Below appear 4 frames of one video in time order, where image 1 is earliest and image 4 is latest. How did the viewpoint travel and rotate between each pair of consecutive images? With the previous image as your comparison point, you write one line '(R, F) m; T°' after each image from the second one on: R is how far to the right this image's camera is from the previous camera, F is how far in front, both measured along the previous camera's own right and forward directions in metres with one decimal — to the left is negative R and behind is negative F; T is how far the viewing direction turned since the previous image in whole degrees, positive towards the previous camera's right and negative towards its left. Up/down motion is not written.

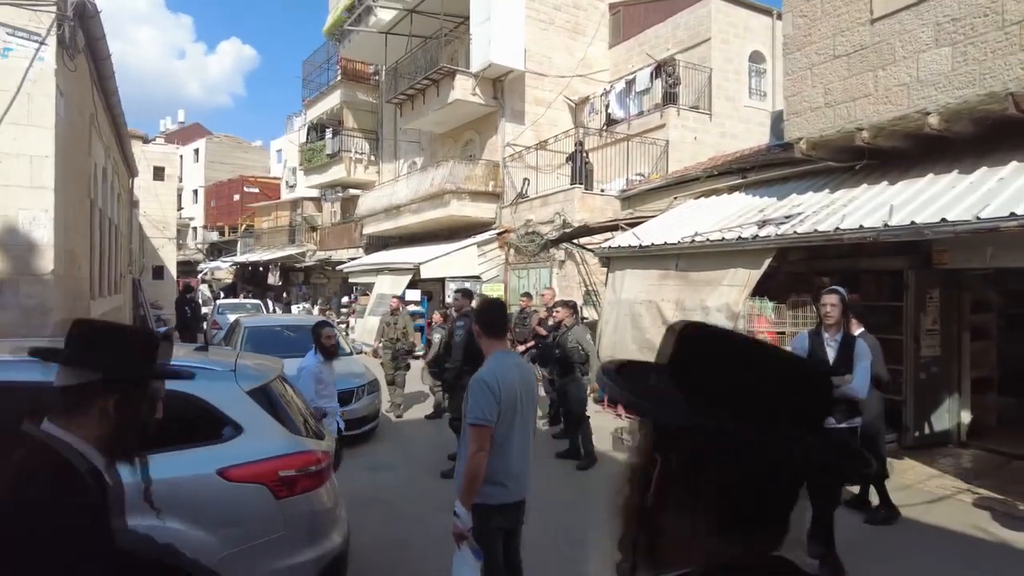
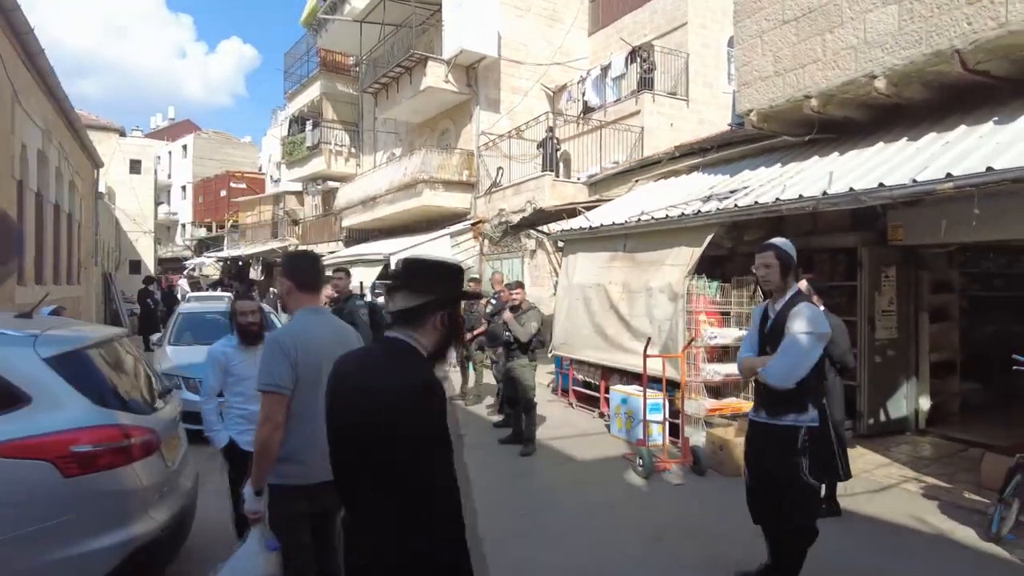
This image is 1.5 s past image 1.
(+0.8, +0.4) m; 0°
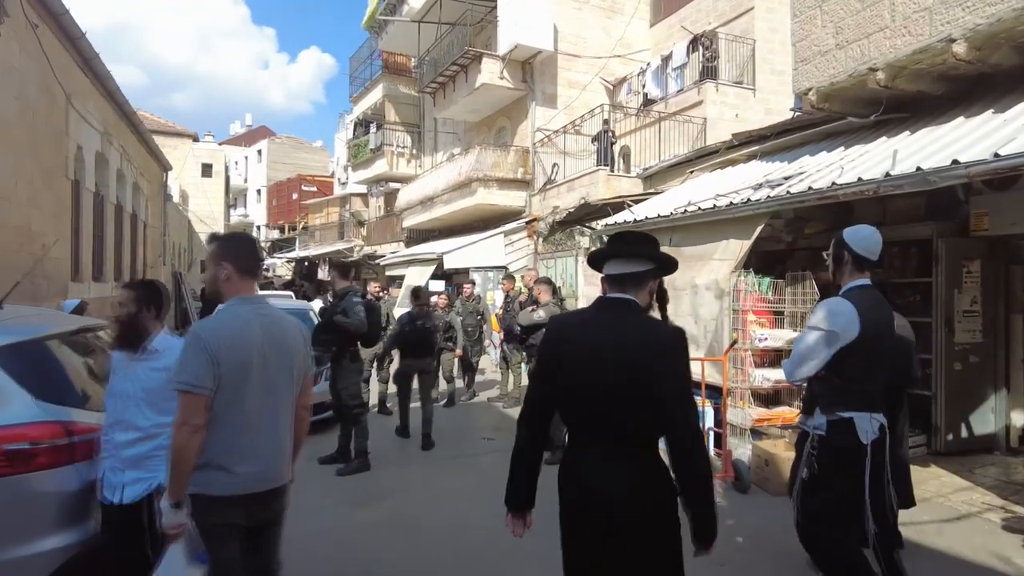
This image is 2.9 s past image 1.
(+0.4, +0.4) m; -6°
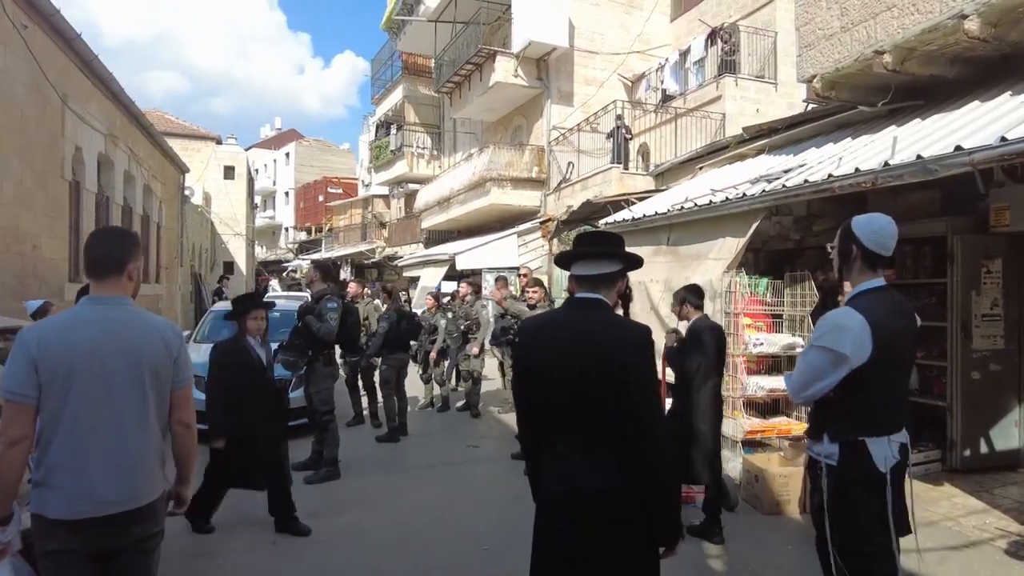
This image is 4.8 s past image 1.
(+0.5, +0.3) m; -3°
